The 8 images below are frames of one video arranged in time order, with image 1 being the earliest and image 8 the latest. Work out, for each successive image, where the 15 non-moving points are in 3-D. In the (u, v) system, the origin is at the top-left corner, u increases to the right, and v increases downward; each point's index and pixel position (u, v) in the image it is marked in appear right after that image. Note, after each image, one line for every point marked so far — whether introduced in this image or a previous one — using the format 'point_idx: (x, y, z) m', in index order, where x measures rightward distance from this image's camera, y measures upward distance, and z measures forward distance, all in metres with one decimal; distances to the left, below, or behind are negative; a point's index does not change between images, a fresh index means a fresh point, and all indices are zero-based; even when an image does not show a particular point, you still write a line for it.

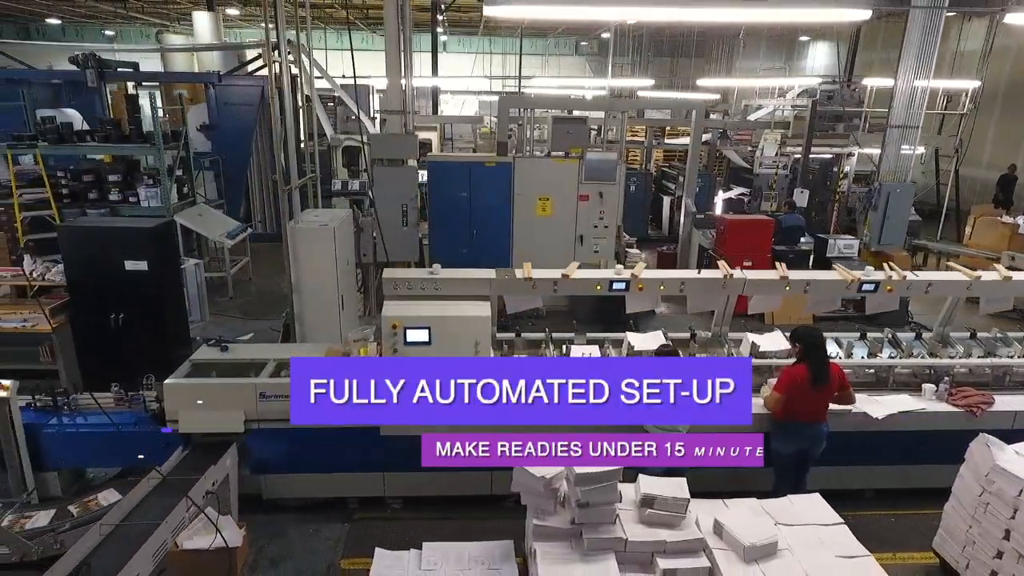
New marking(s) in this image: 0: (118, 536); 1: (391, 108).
0: (-1.4, -0.8, +2.1) m
1: (-1.0, +1.5, +5.2) m
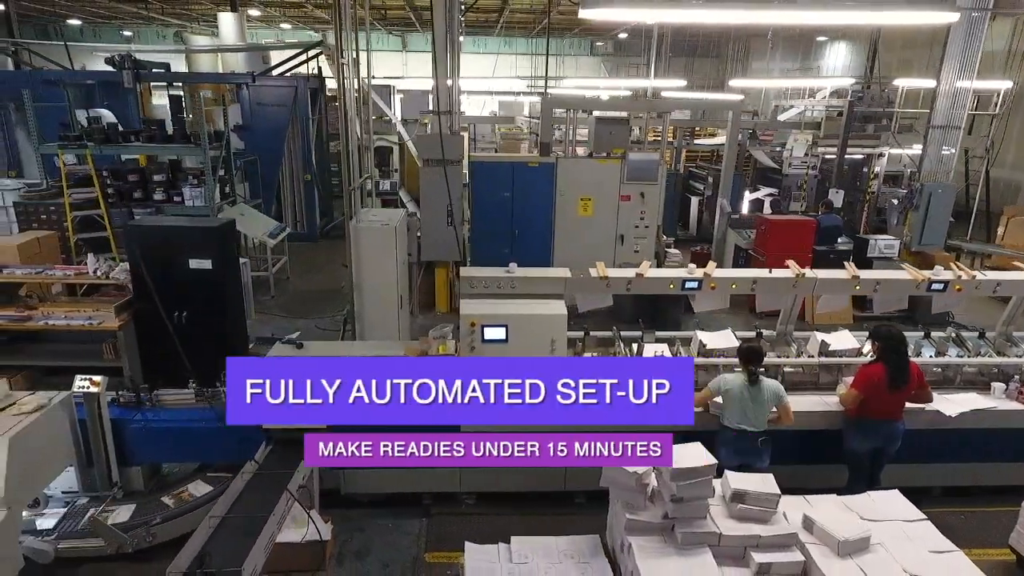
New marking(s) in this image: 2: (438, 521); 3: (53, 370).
0: (-1.0, -0.8, +2.2) m
1: (-0.6, +1.5, +5.2) m
2: (-0.4, -1.1, +3.0) m
3: (-3.0, -0.5, +4.1) m
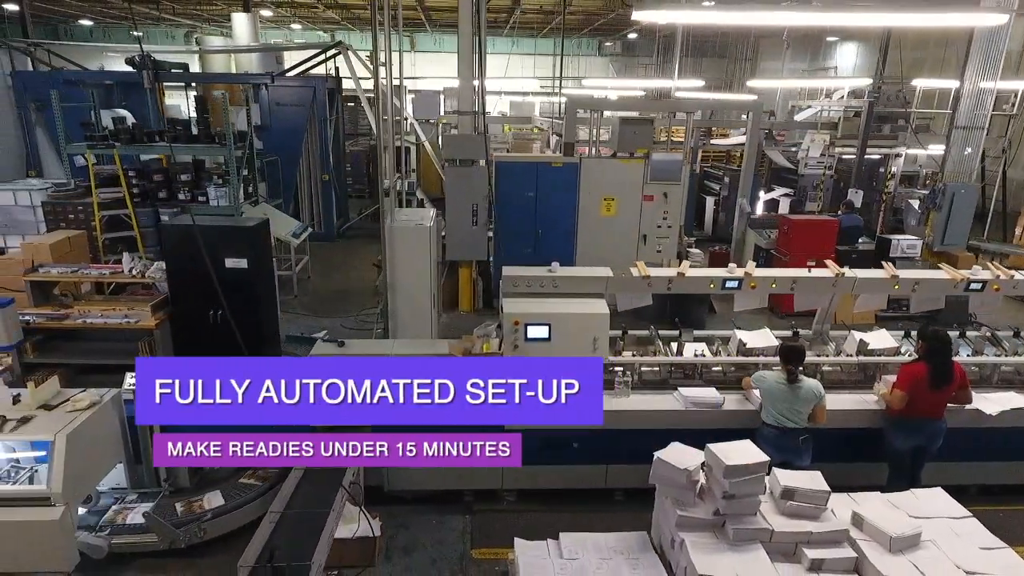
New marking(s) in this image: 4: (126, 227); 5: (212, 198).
0: (-0.8, -0.8, +2.2) m
1: (-0.4, +1.5, +5.3) m
2: (-0.1, -1.1, +3.0) m
3: (-2.8, -0.5, +4.1) m
4: (-3.3, +0.5, +5.4) m
5: (-2.8, +0.9, +5.9) m
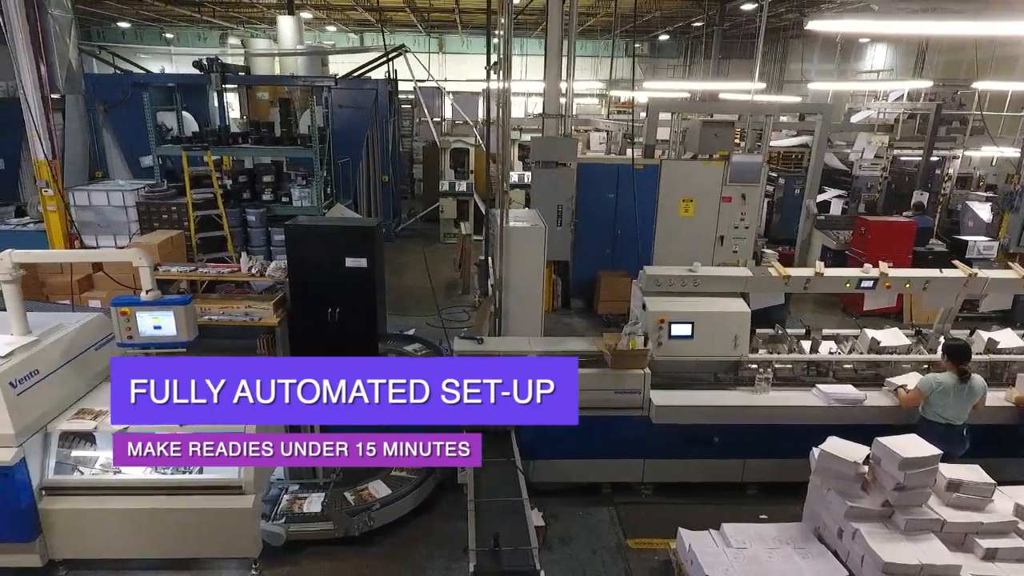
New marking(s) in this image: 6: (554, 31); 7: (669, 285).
0: (-0.1, -0.8, +2.3) m
1: (+0.3, +1.5, +5.4) m
2: (+0.6, -1.1, +3.1) m
3: (-2.1, -0.5, +4.2) m
4: (-2.6, +0.5, +5.5) m
5: (-2.1, +0.9, +6.0) m
6: (+0.3, +2.1, +5.1) m
7: (+0.8, 0.0, +3.1) m
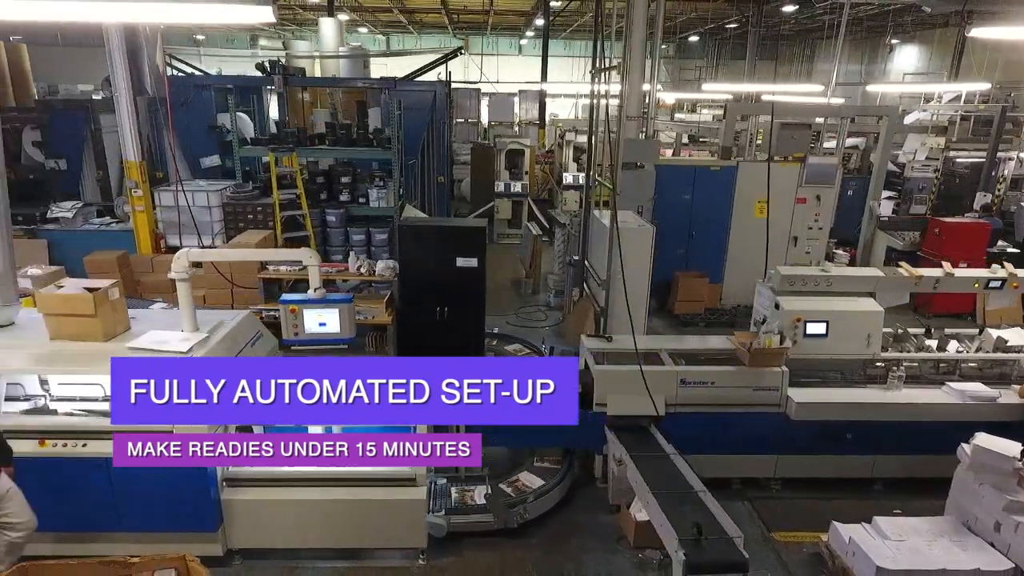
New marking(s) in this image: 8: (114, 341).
0: (+0.6, -0.8, +2.4) m
1: (+1.0, +1.5, +5.5) m
2: (+1.3, -1.1, +3.2) m
3: (-1.4, -0.5, +4.3) m
4: (-1.9, +0.5, +5.6) m
5: (-1.4, +0.9, +6.1) m
6: (+1.1, +2.1, +5.2) m
7: (+1.5, 0.0, +3.2) m
8: (-1.7, -0.2, +2.7) m
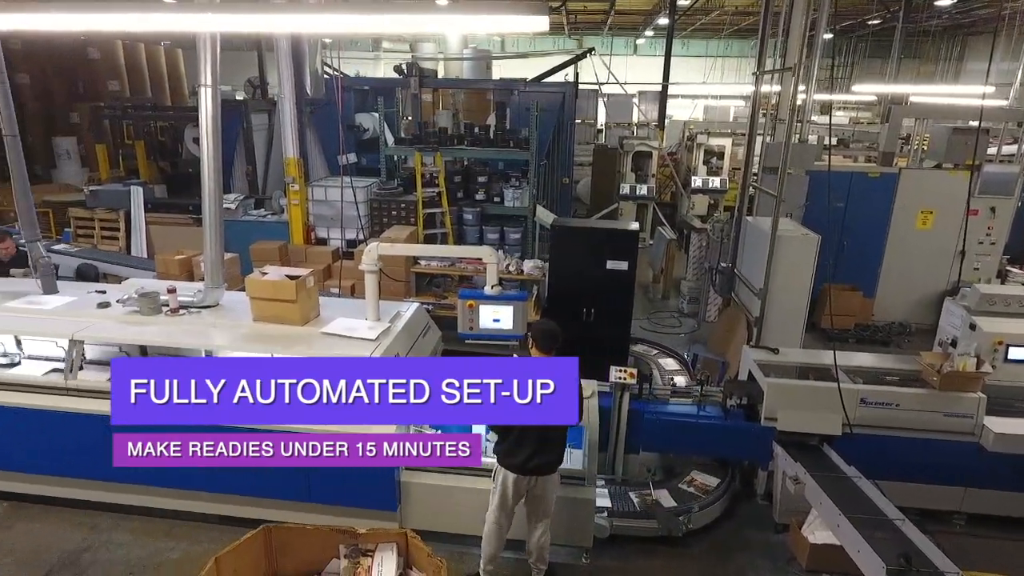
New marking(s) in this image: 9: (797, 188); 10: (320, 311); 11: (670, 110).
0: (+1.3, -0.9, +2.3) m
1: (+2.3, +1.4, +5.2) m
2: (+2.0, -1.2, +3.0) m
3: (-0.4, -0.5, +4.4) m
4: (-0.6, +0.6, +5.8) m
5: (0.0, +0.9, +6.2) m
6: (+2.3, +2.0, +4.9) m
7: (+2.3, -0.1, +2.9) m
8: (-0.9, -0.2, +2.9) m
9: (+2.3, +0.8, +5.0) m
10: (-1.0, -0.1, +3.1) m
11: (+3.7, +4.2, +14.5) m
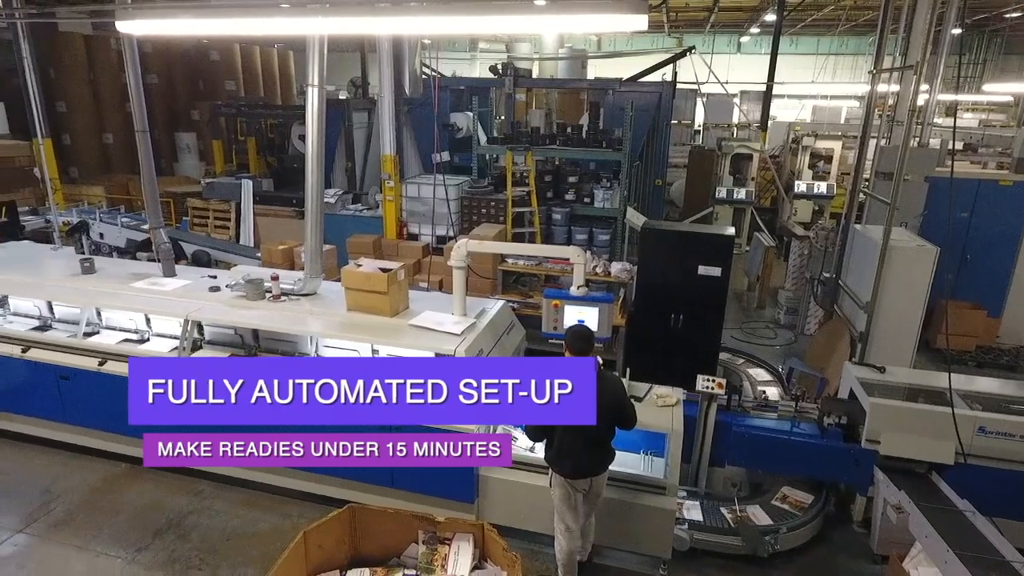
0: (+1.5, -0.9, +2.1) m
1: (+3.0, +1.3, +4.8) m
2: (+2.4, -1.3, +2.6) m
3: (+0.2, -0.5, +4.4) m
4: (+0.2, +0.6, +5.8) m
5: (+0.8, +0.9, +6.1) m
6: (+3.0, +1.9, +4.6) m
7: (+2.7, -0.2, +2.6) m
8: (-0.5, -0.1, +3.0) m
9: (+3.0, +0.7, +4.7) m
10: (-0.5, -0.1, +3.2) m
11: (+5.9, +4.0, +13.8) m
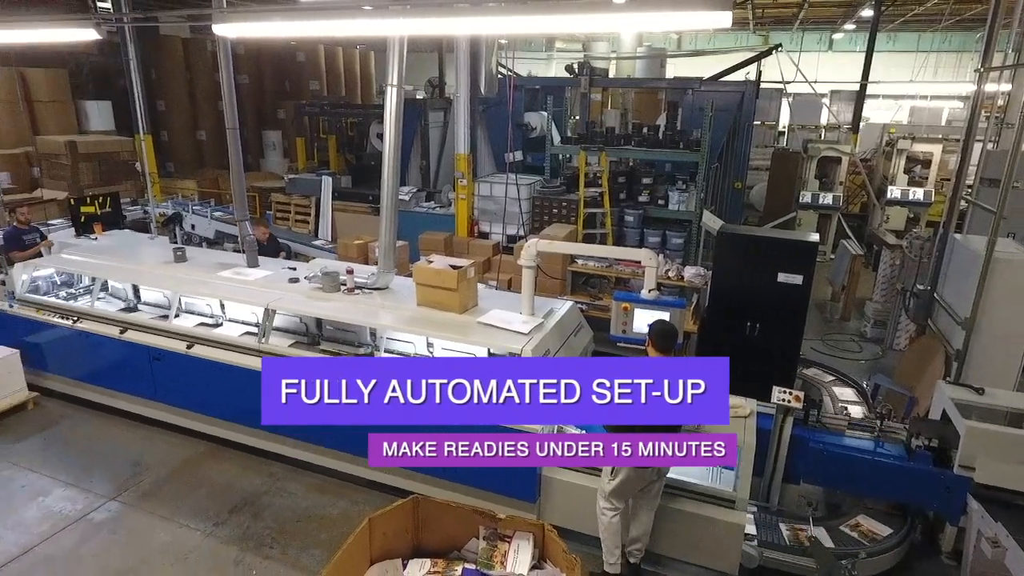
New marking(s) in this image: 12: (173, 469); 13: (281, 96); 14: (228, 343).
0: (+1.7, -1.0, +1.9) m
1: (+3.6, +1.2, +4.5) m
2: (+2.6, -1.4, +2.4) m
3: (+0.7, -0.5, +4.4) m
4: (+0.9, +0.5, +5.7) m
5: (+1.5, +0.8, +6.0) m
6: (+3.6, +1.8, +4.2) m
7: (+3.0, -0.3, +2.3) m
8: (-0.2, -0.1, +3.0) m
9: (+3.5, +0.6, +4.3) m
10: (-0.2, -0.1, +3.2) m
11: (+7.5, +3.7, +13.1) m
12: (-1.9, -1.0, +3.4) m
13: (-2.8, +2.3, +7.6) m
14: (-1.5, -0.3, +3.4) m
